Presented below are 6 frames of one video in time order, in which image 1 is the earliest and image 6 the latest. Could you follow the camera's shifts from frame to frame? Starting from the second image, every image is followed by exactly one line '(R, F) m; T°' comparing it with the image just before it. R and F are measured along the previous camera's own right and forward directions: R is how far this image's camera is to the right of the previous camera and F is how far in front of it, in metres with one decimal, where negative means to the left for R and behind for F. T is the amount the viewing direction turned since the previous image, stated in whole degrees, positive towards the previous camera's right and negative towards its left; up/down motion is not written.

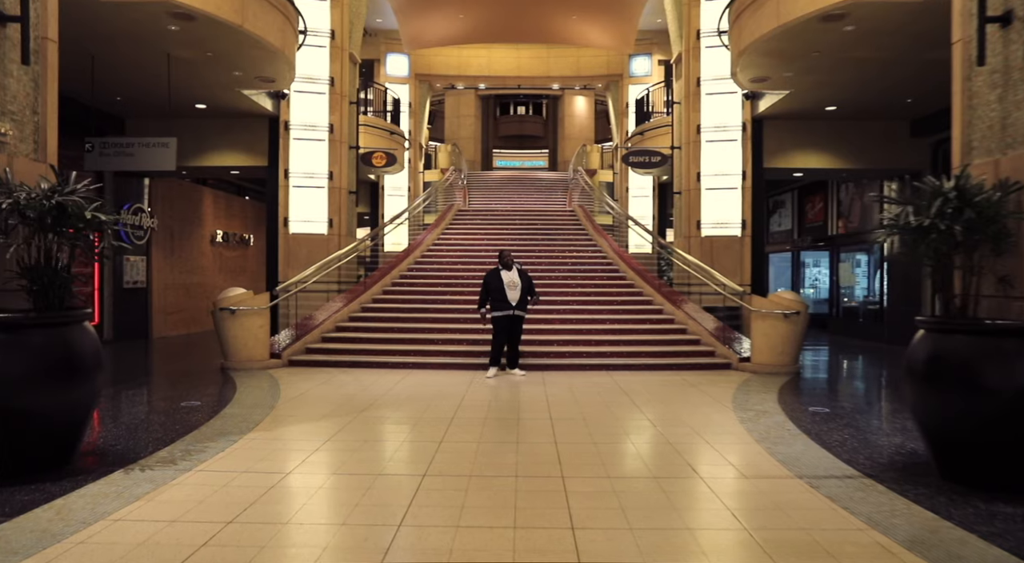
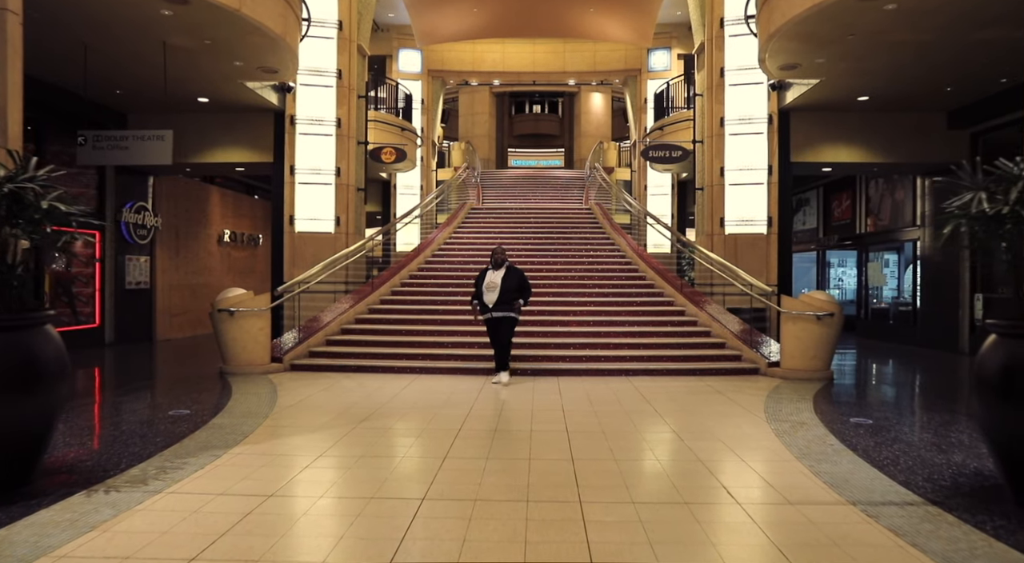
(0.0, +0.5) m; -1°
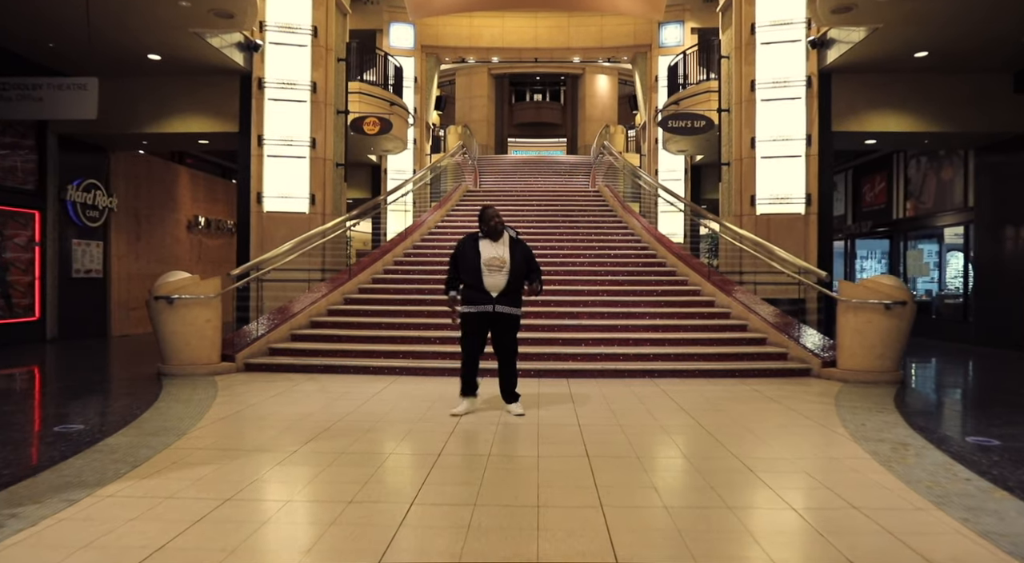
(0.0, +1.4) m; 0°
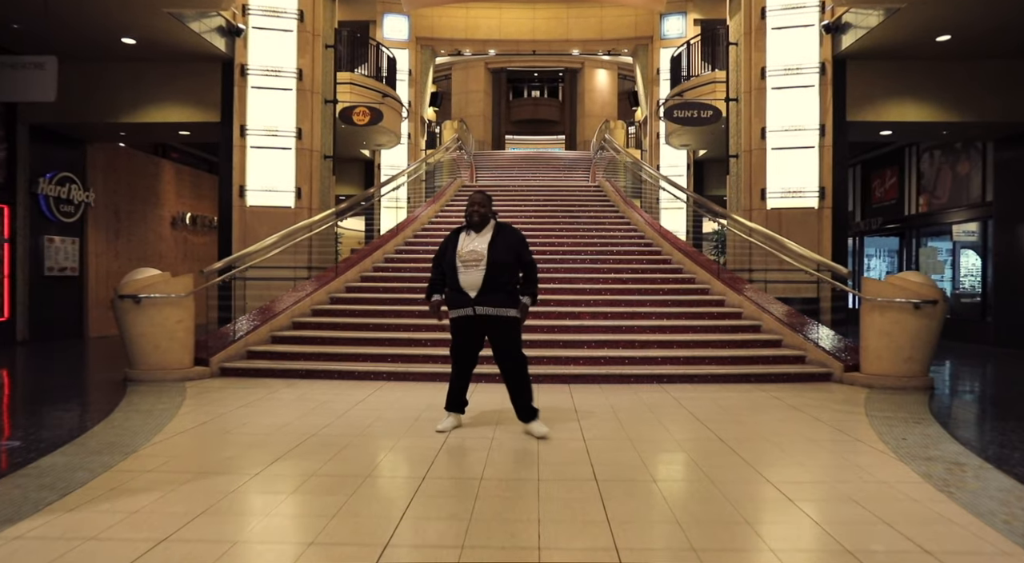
(0.0, +0.5) m; 0°
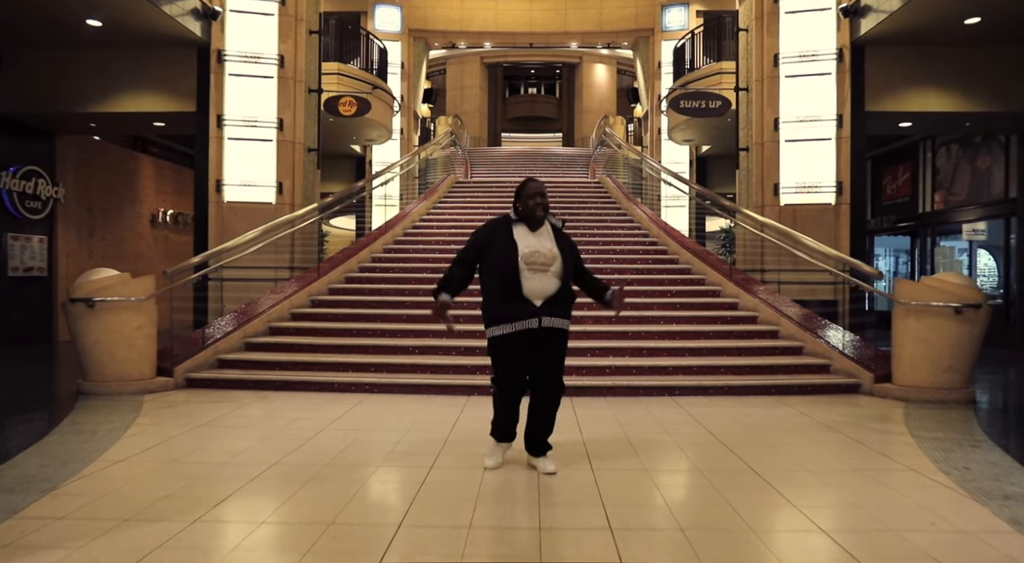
(0.0, +0.6) m; 0°
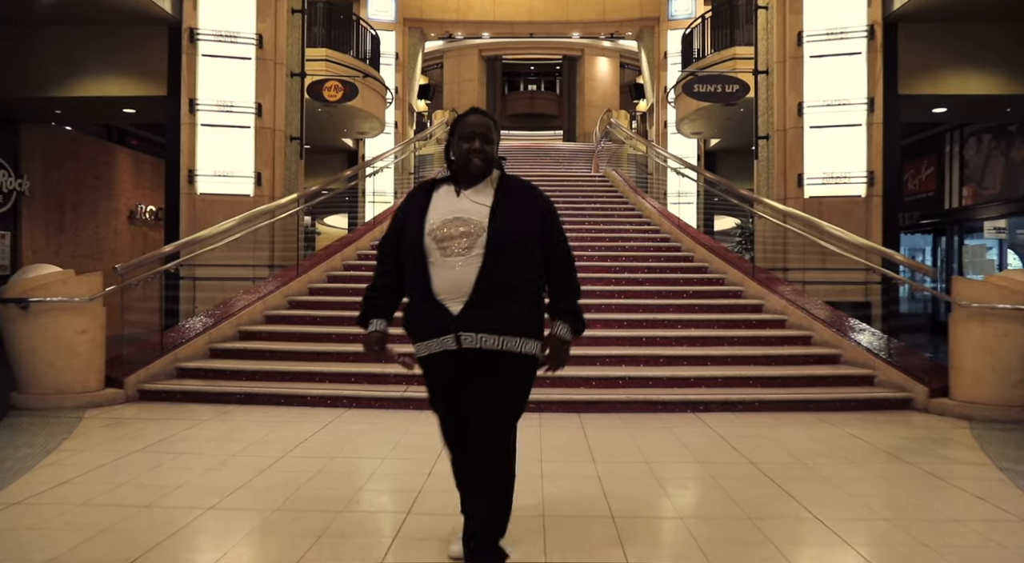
(0.0, +0.7) m; 0°
